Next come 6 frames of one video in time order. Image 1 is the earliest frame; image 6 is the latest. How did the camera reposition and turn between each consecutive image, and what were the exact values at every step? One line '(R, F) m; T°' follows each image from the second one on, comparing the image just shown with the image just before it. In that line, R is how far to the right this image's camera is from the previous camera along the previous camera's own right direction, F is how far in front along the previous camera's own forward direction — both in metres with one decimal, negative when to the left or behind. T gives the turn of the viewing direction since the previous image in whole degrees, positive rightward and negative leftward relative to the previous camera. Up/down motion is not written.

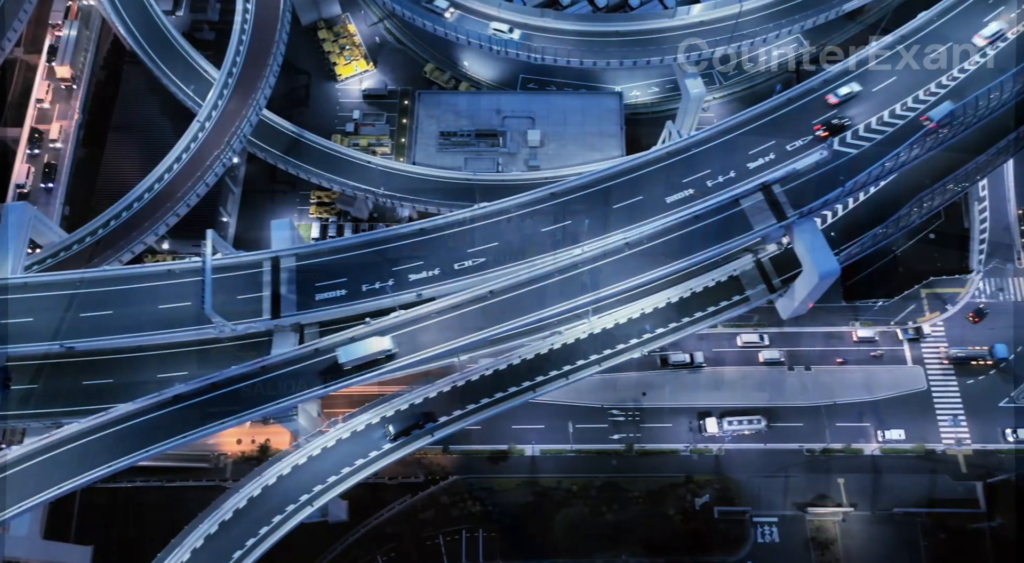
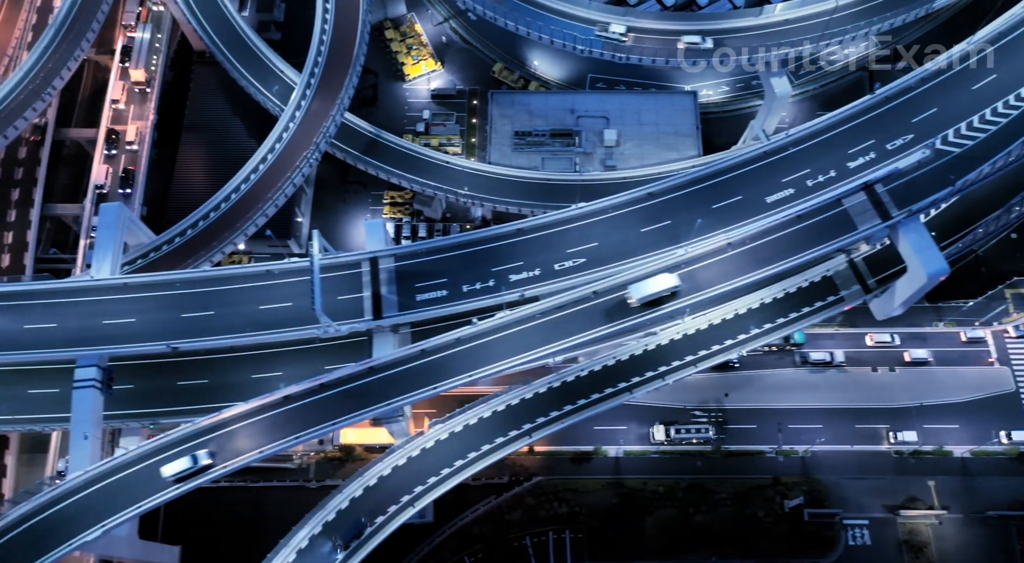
(-9.0, +0.3) m; -1°
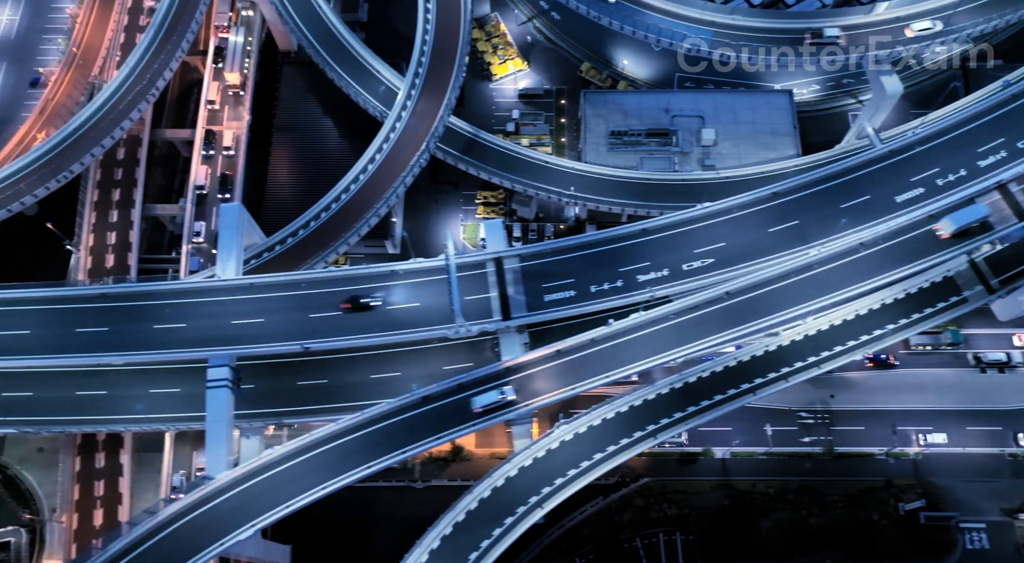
(-11.2, +0.2) m; -1°
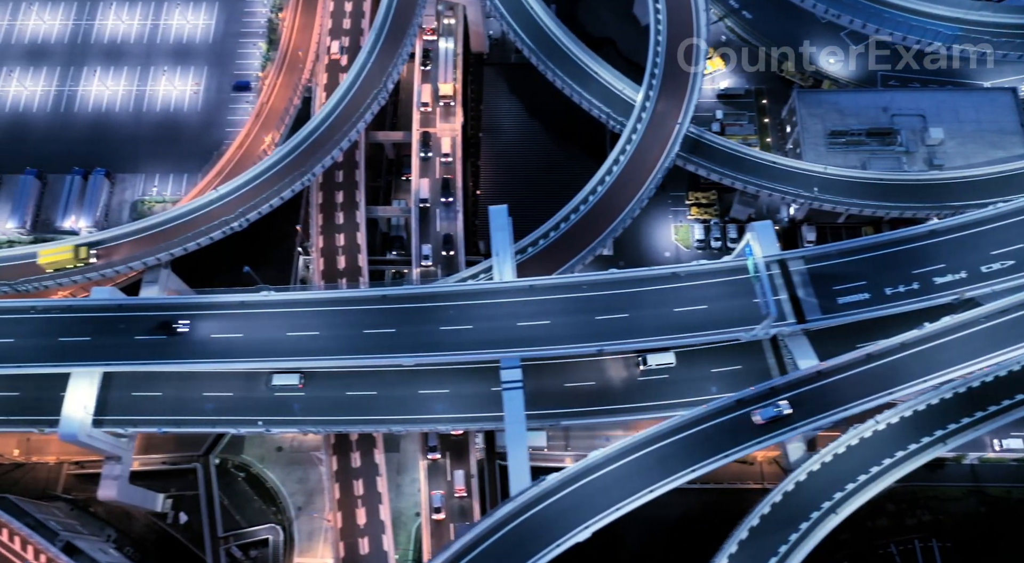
(-25.0, -0.3) m; -3°
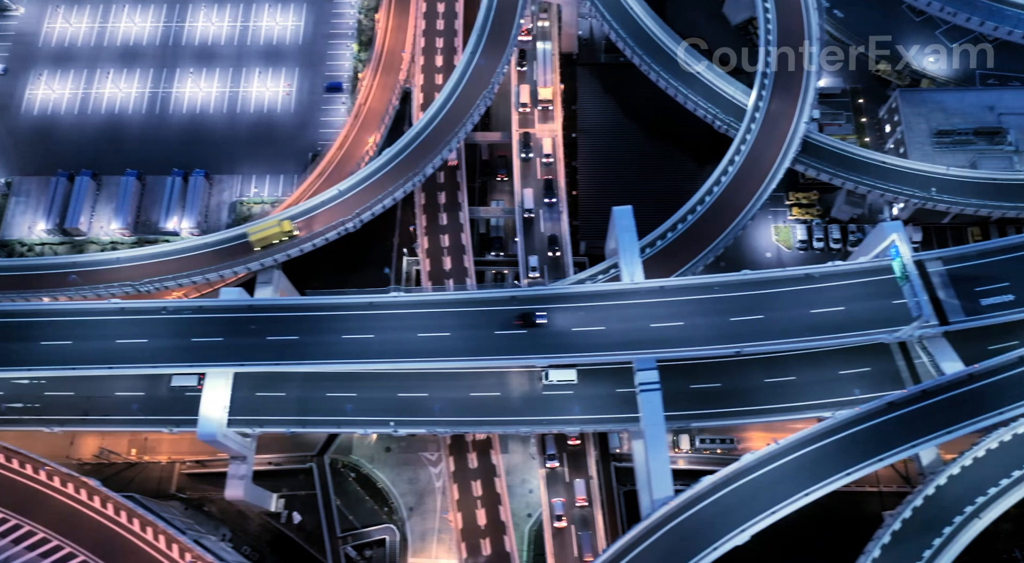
(-11.7, +0.1) m; -1°
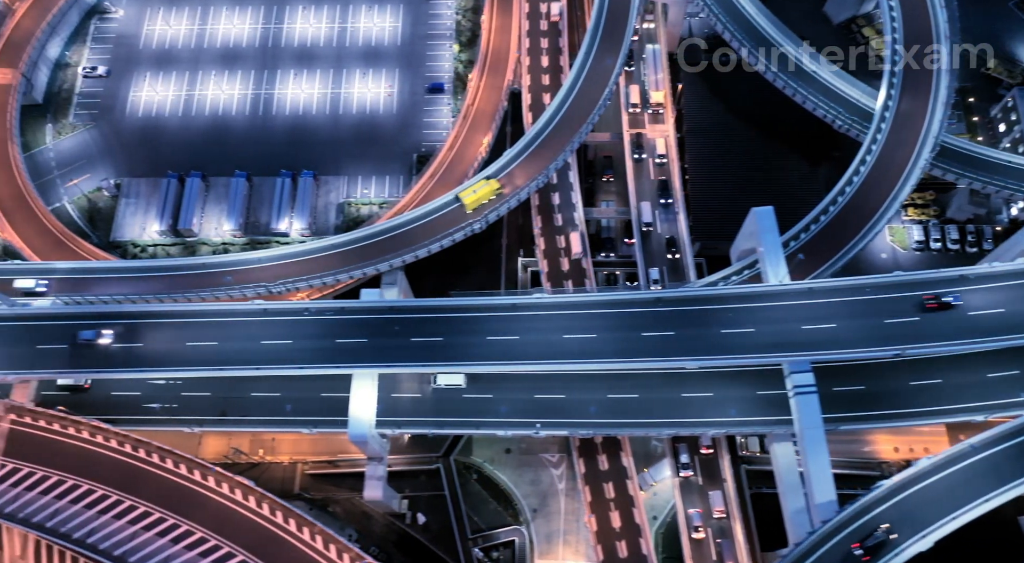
(-13.1, +0.2) m; -1°
